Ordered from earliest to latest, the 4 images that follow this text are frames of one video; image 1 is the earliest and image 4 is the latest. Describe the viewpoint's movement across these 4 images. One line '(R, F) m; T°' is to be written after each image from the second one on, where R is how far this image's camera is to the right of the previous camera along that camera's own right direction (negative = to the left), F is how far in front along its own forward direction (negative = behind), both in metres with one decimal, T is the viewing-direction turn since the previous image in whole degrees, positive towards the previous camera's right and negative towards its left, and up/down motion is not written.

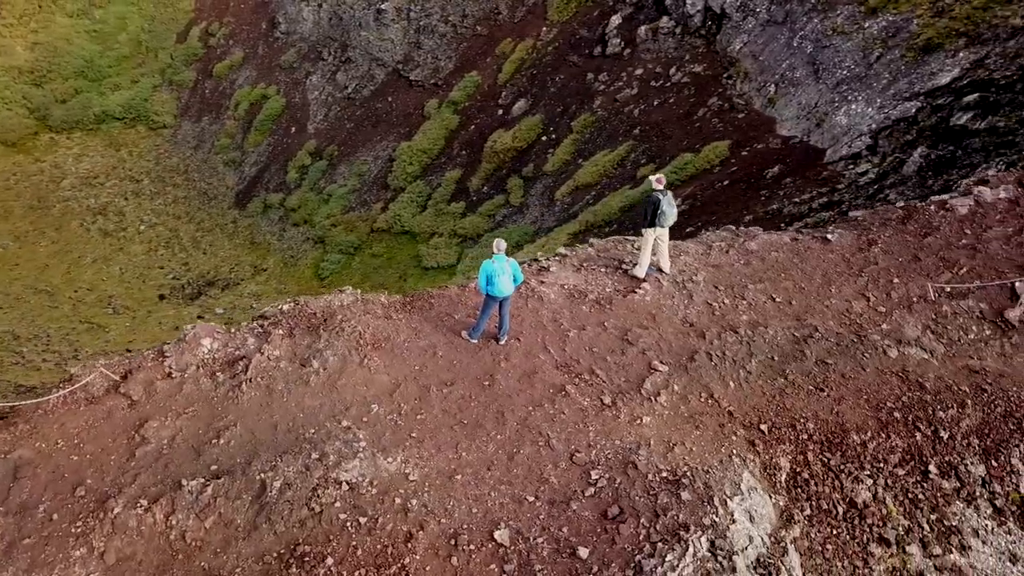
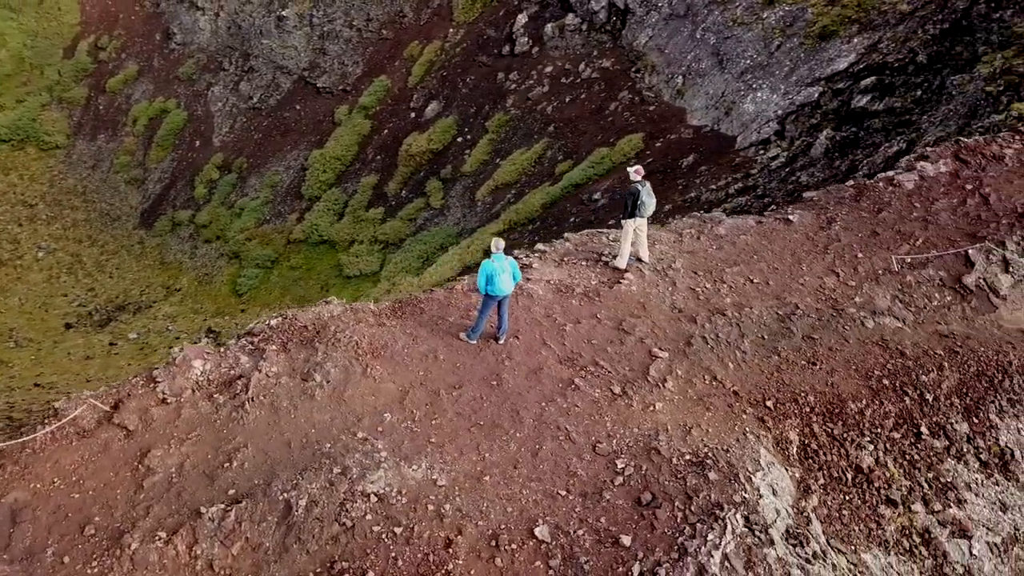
(-1.1, +0.1) m; +6°
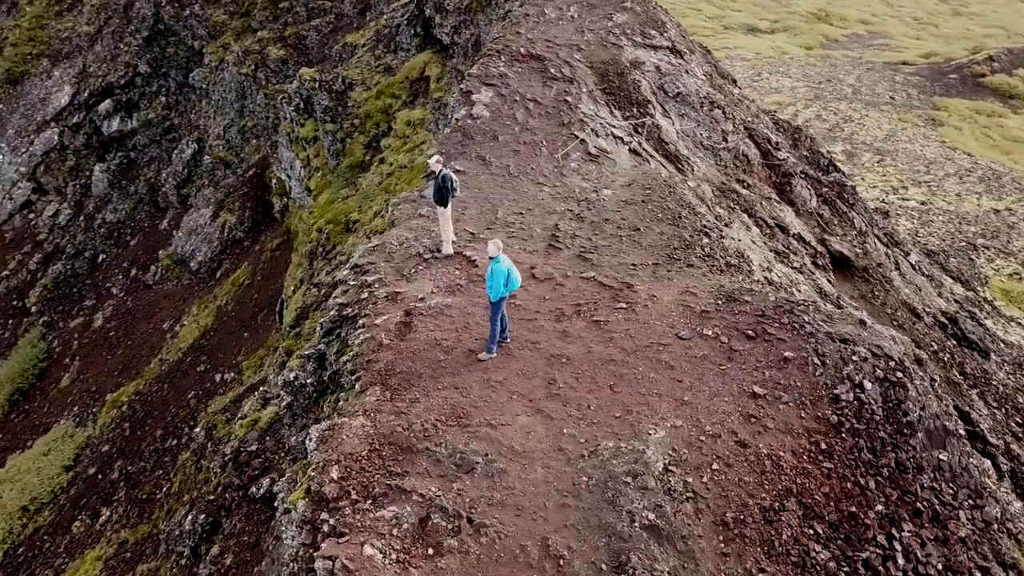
(-8.1, +3.6) m; +48°
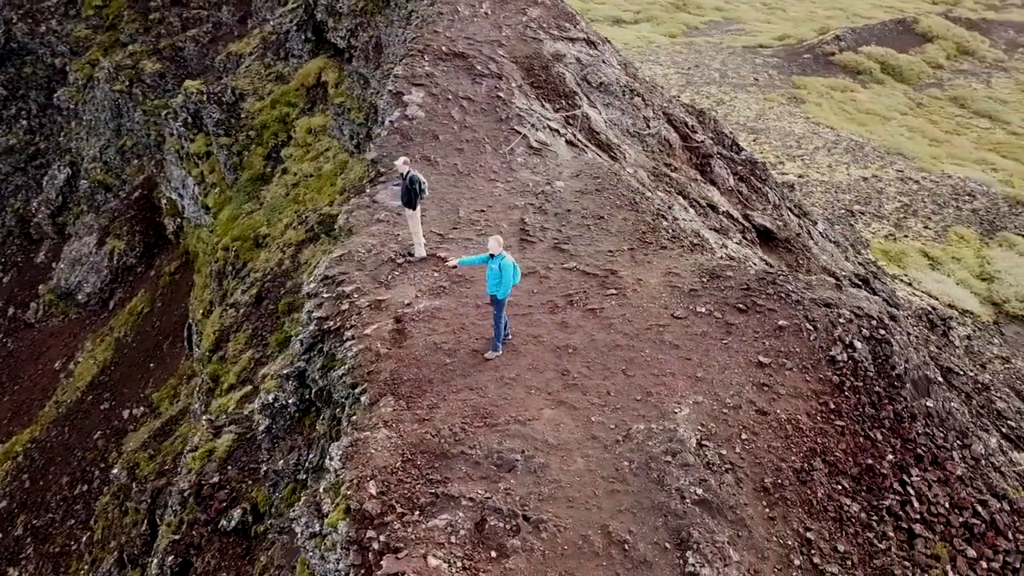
(-1.5, +0.2) m; +8°
